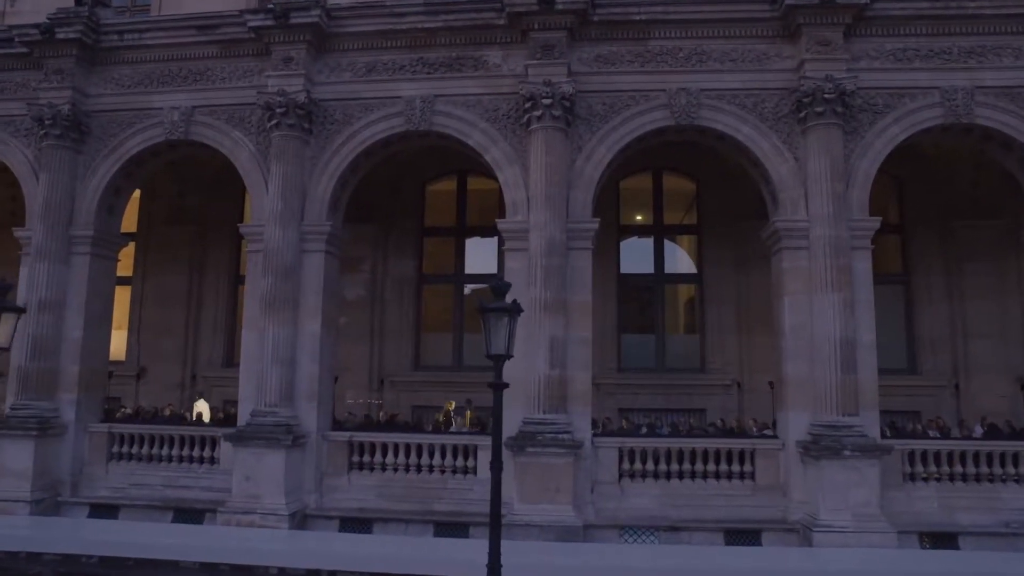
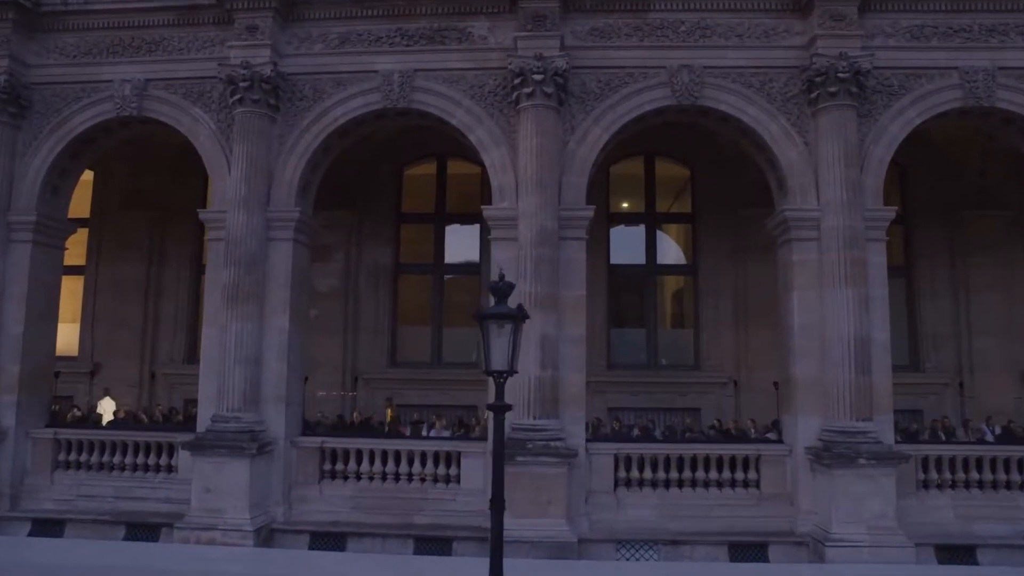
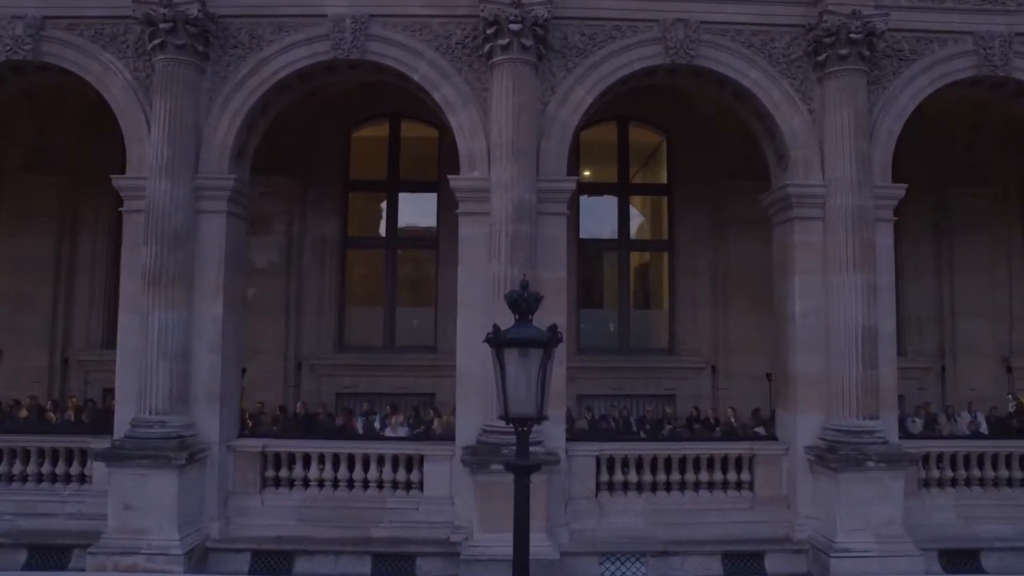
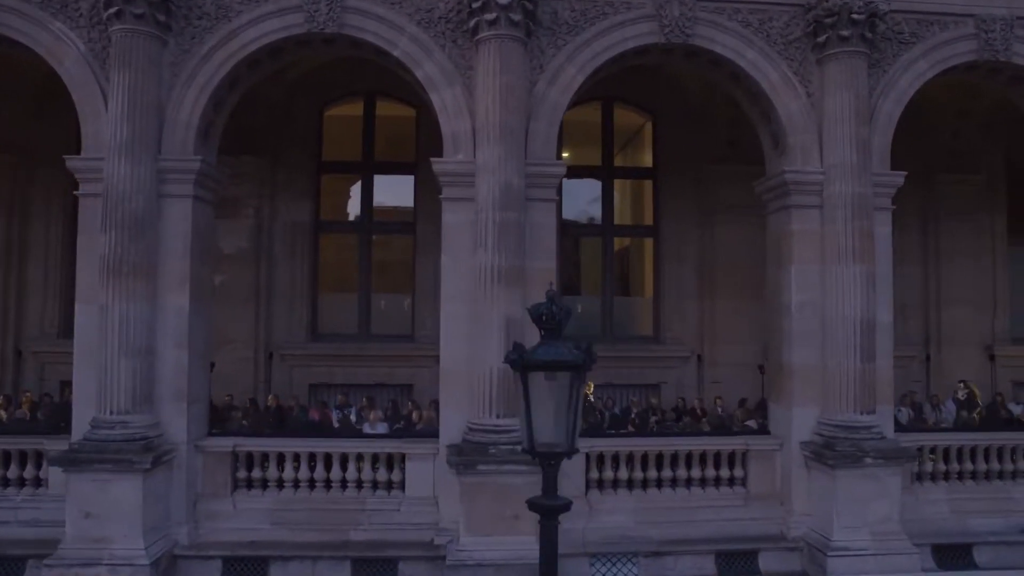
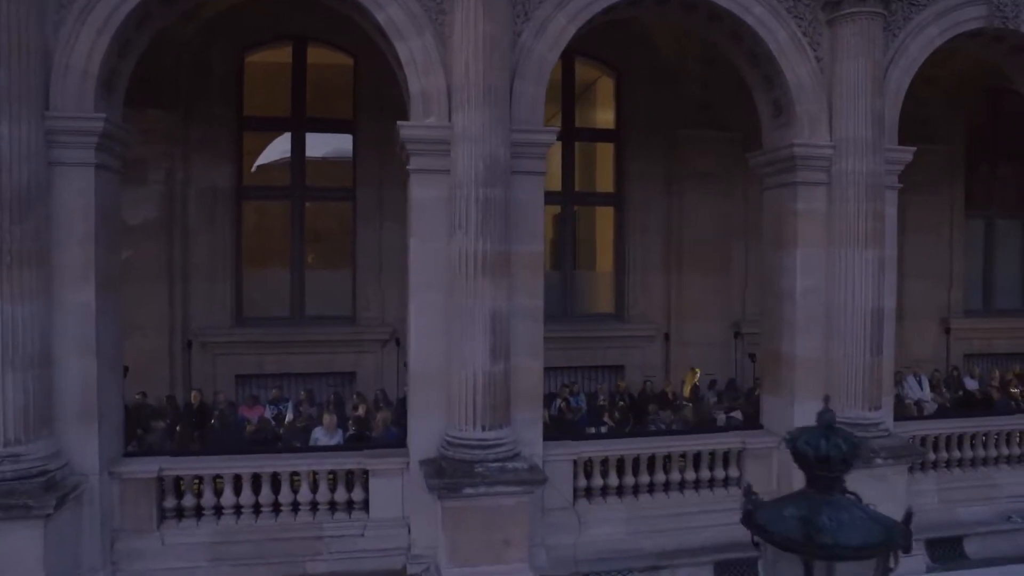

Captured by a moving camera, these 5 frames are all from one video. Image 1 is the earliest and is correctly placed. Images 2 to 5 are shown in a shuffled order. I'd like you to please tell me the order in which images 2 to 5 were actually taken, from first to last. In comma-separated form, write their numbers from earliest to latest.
2, 3, 4, 5
